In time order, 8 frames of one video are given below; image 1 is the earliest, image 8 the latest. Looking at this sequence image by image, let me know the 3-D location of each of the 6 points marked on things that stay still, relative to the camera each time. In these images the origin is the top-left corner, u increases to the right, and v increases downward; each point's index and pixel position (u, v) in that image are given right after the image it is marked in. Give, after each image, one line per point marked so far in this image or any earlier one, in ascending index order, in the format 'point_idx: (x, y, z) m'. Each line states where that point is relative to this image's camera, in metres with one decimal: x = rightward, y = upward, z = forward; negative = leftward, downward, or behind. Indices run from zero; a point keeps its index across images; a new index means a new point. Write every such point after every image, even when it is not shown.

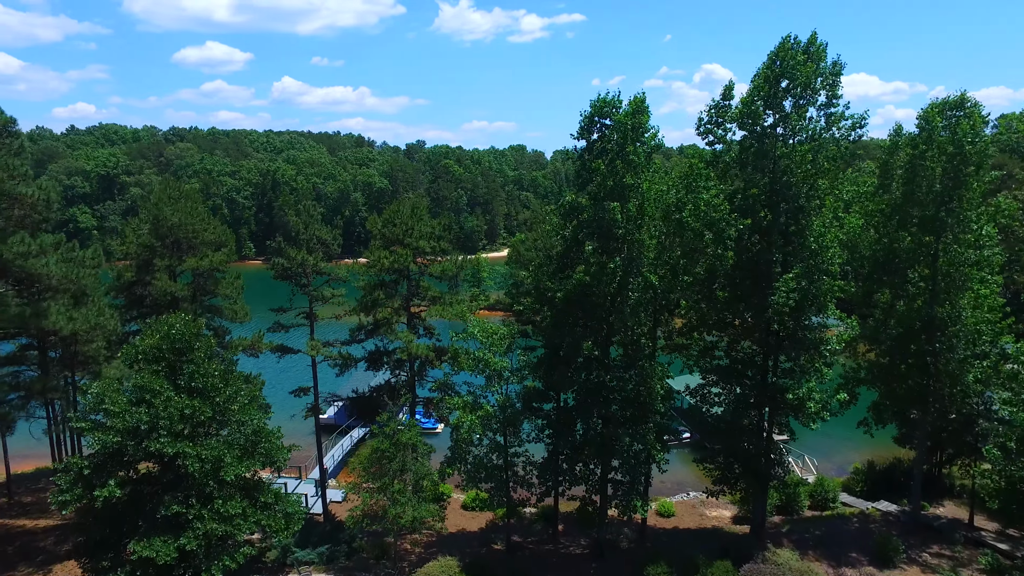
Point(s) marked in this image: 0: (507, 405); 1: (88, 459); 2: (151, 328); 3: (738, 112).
0: (-0.1, -3.3, +19.2) m
1: (-10.1, -4.1, +16.1) m
2: (-9.3, -1.0, +17.5) m
3: (+6.3, +4.9, +18.8) m
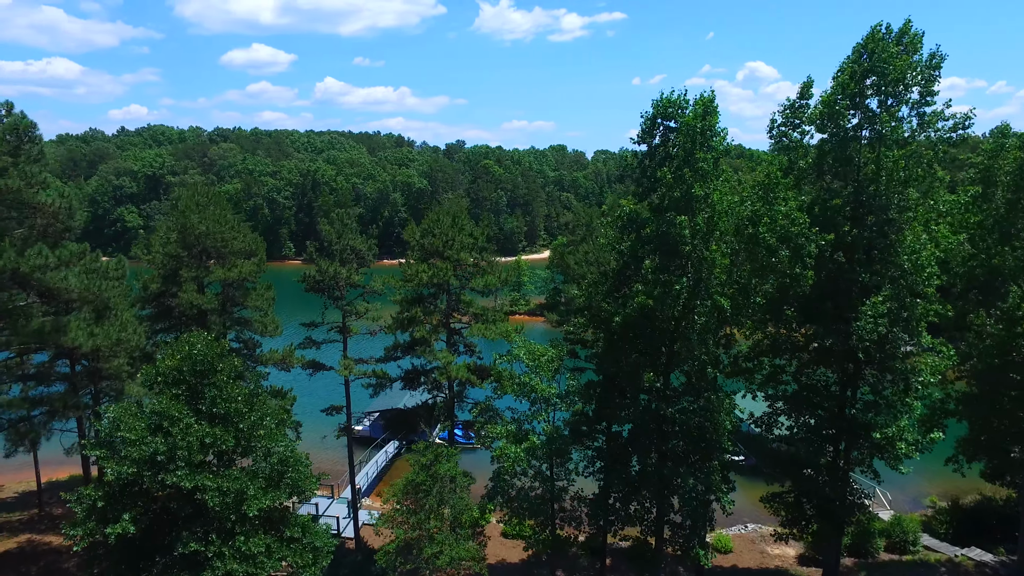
0: (+1.1, -3.8, +17.4) m
1: (-9.0, -4.4, +14.9) m
2: (-8.2, -1.4, +16.3) m
3: (+7.5, +4.3, +16.7) m
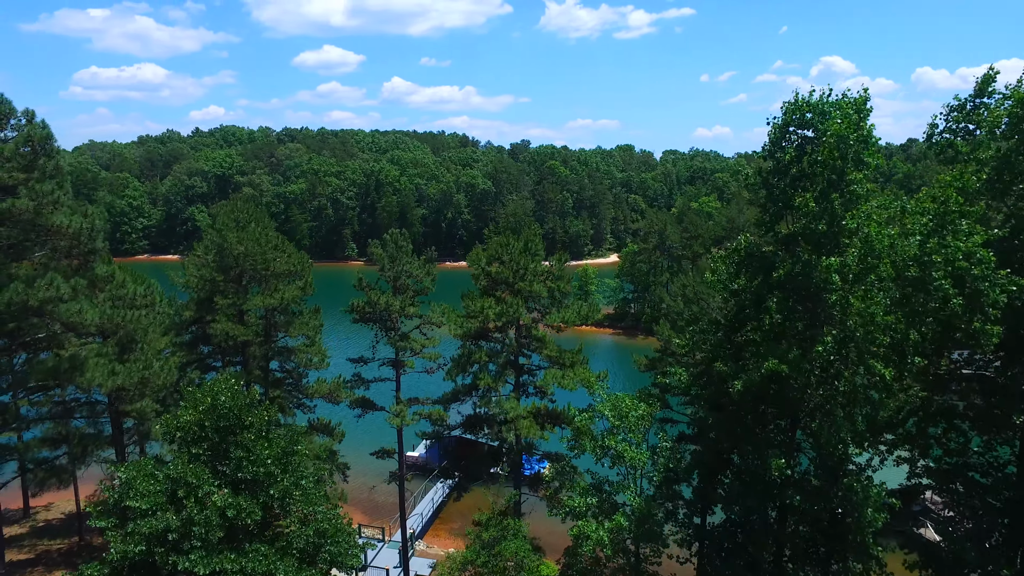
0: (+2.8, -4.7, +14.2) m
1: (-7.5, -5.2, +12.6) m
2: (-6.5, -2.2, +13.9) m
3: (+9.3, +3.2, +12.9) m
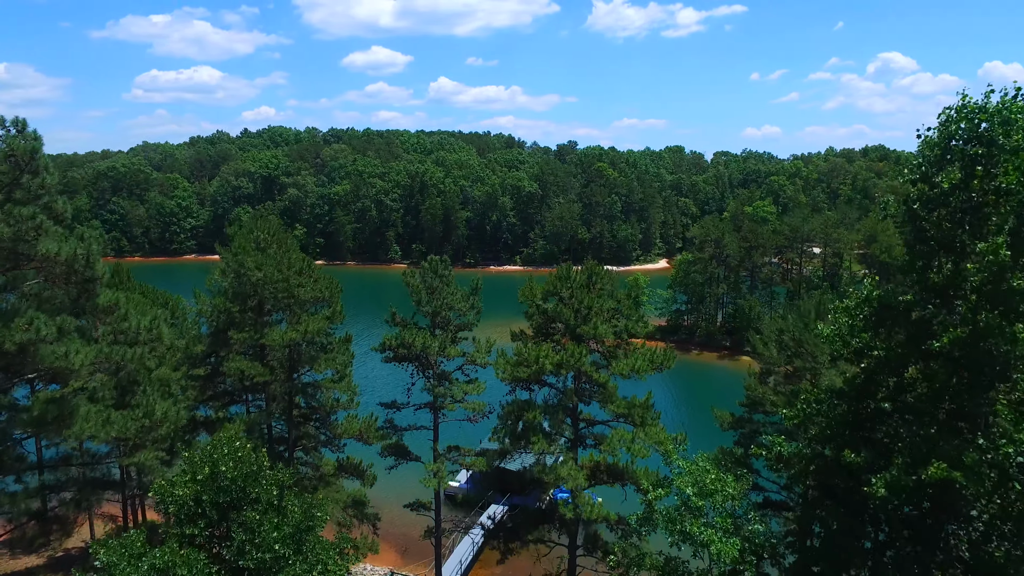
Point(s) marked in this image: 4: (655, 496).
0: (+3.8, -5.6, +11.4) m
1: (-6.6, -5.9, +10.4) m
2: (-5.5, -3.0, +11.6) m
3: (+10.3, +2.3, +9.6) m
4: (+2.8, -4.0, +13.0) m
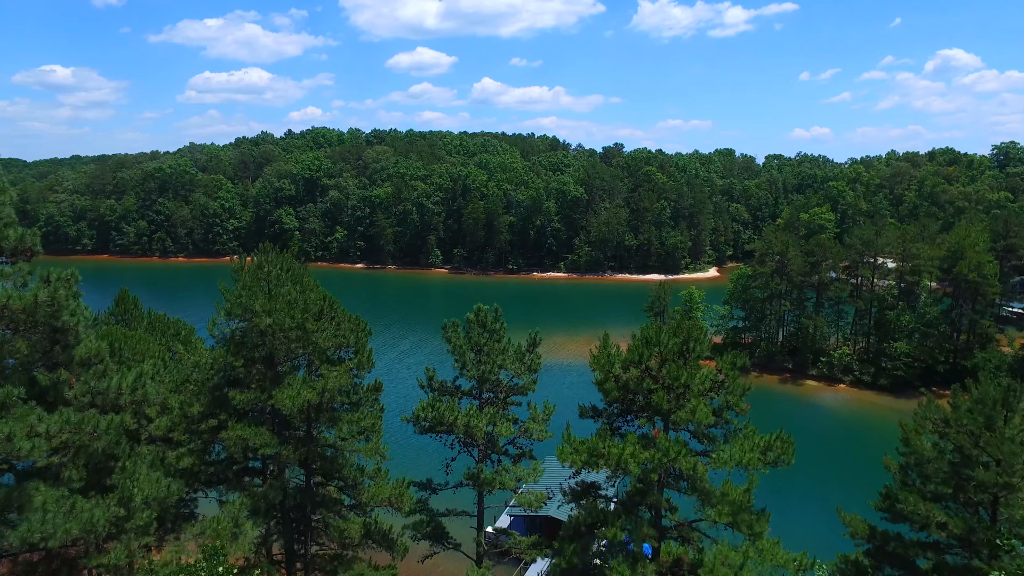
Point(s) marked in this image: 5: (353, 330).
0: (+4.7, -6.7, +8.0) m
1: (-5.8, -6.9, +7.6) m
2: (-4.5, -3.9, +8.8) m
3: (+11.2, +1.1, +5.8) m
4: (+3.8, -5.1, +9.7) m
5: (-3.5, -0.9, +14.8) m
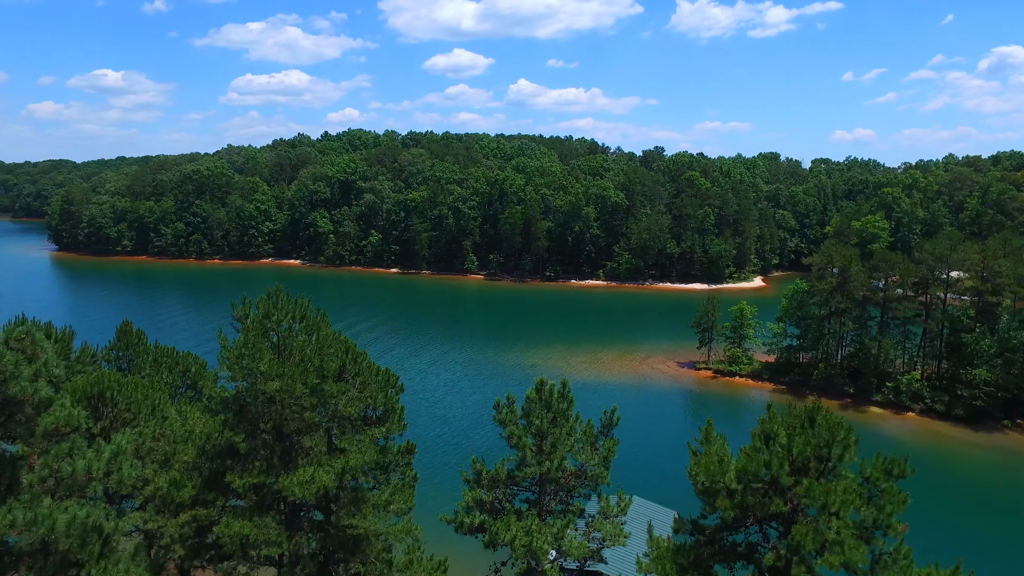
0: (+5.3, -7.7, +5.0) m
1: (-5.1, -7.7, +5.1) m
2: (-3.7, -4.8, +6.2) m
3: (+11.9, 0.0, +2.5) m
4: (+4.6, -6.0, +6.7) m
5: (-2.3, -1.8, +12.2) m
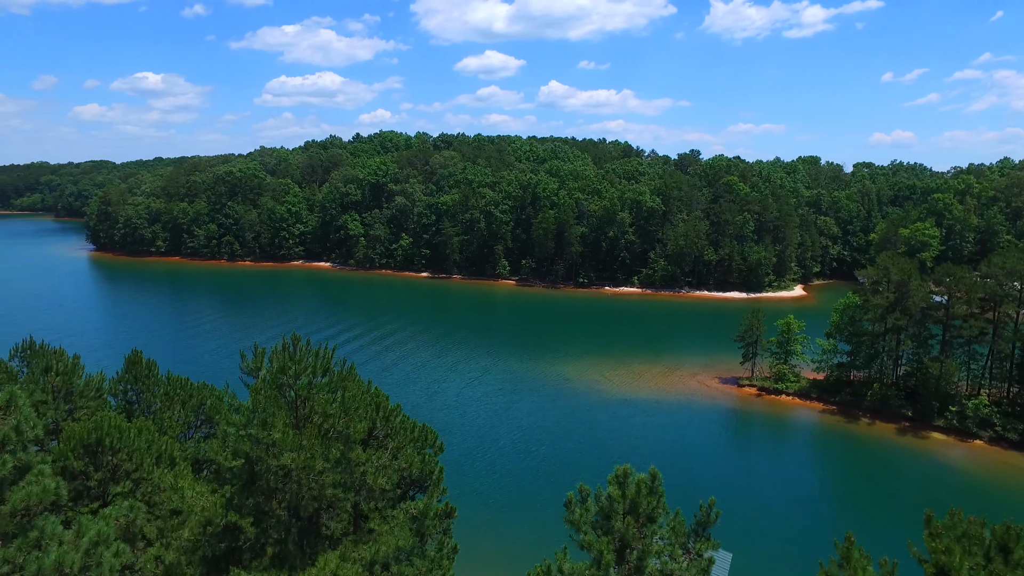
0: (+5.9, -8.4, +2.7) m
1: (-4.5, -8.3, +3.2) m
2: (-3.1, -5.4, +4.3) m
3: (+12.4, -0.8, 0.0) m
4: (+5.2, -6.8, +4.5) m
5: (-1.4, -2.5, +10.2) m
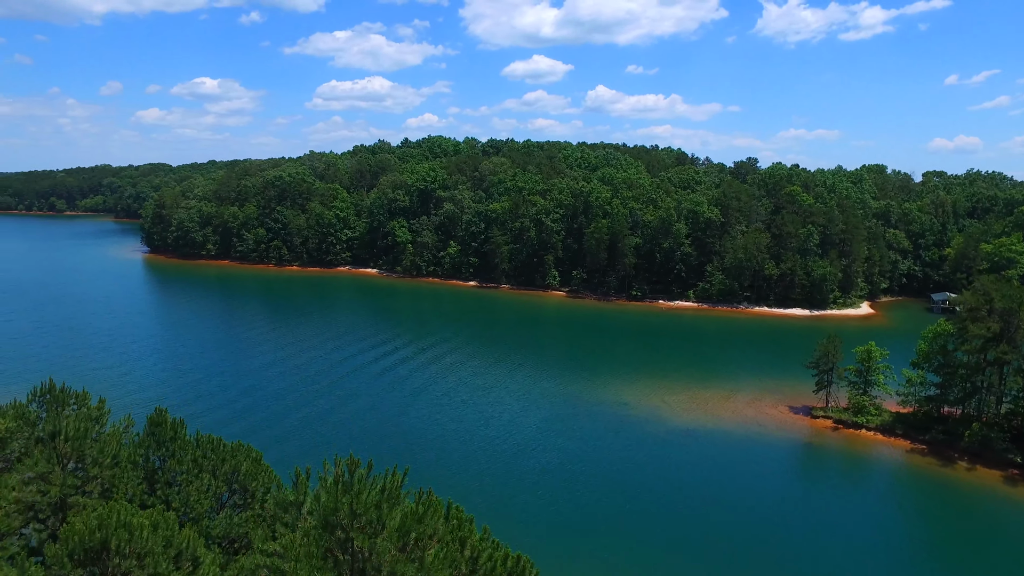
0: (+6.8, -9.5, -0.8) m
1: (-3.6, -9.2, +0.4) m
2: (-2.0, -6.3, +1.4) m
3: (+13.2, -2.0, -3.8) m
4: (+6.3, -7.9, +1.1) m
5: (+0.1, -3.5, +7.2) m
